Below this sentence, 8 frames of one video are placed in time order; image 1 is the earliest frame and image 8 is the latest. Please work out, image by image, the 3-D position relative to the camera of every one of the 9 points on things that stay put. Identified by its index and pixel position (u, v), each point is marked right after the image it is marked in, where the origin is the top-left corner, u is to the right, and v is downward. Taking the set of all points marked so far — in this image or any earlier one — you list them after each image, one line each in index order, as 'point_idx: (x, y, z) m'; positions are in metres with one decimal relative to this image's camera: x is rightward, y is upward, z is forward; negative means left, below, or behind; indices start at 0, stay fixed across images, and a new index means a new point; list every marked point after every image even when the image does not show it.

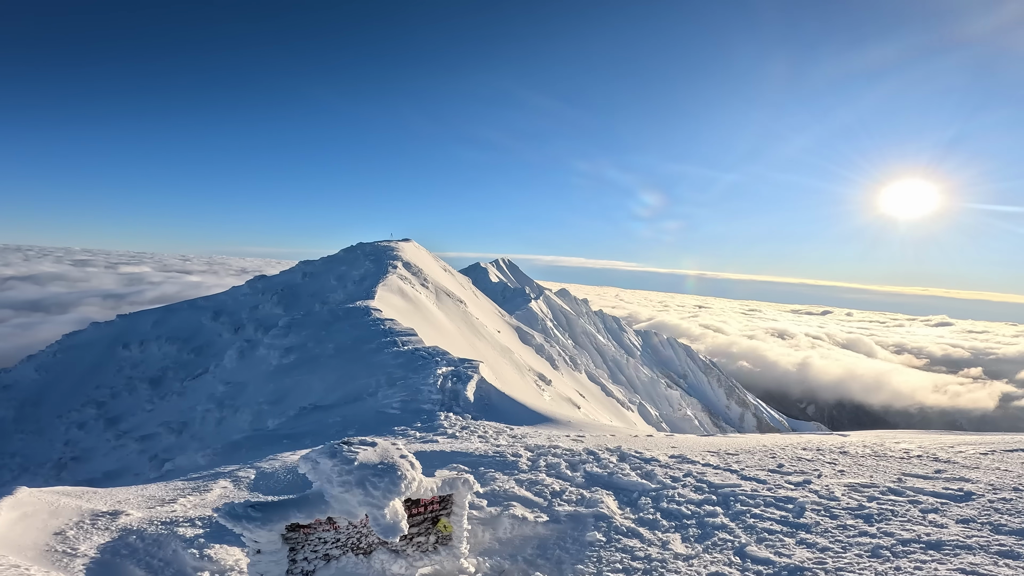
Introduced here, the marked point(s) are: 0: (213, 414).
0: (-12.0, -5.0, +18.6) m
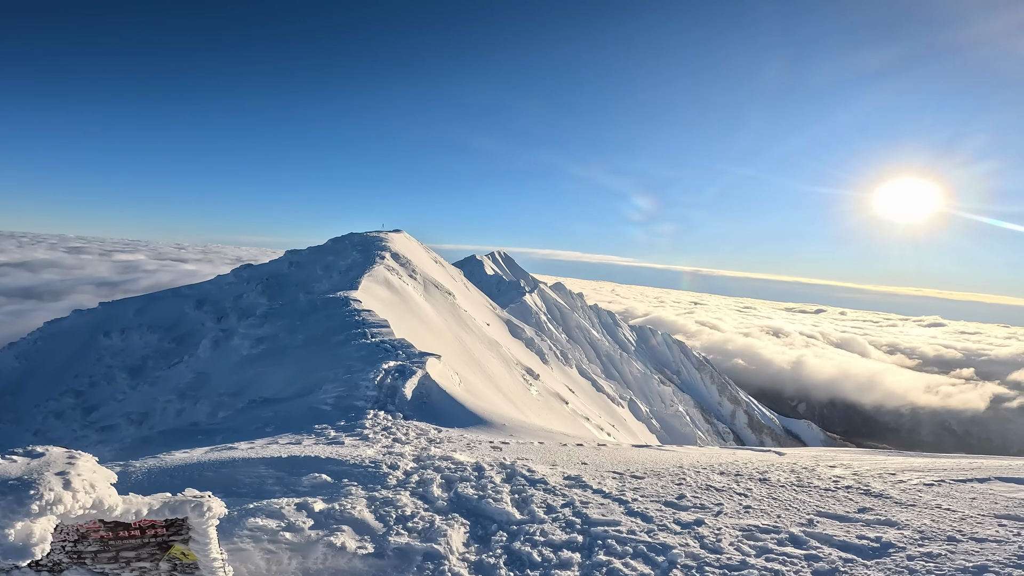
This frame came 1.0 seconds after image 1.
0: (-13.1, -4.5, +17.9) m
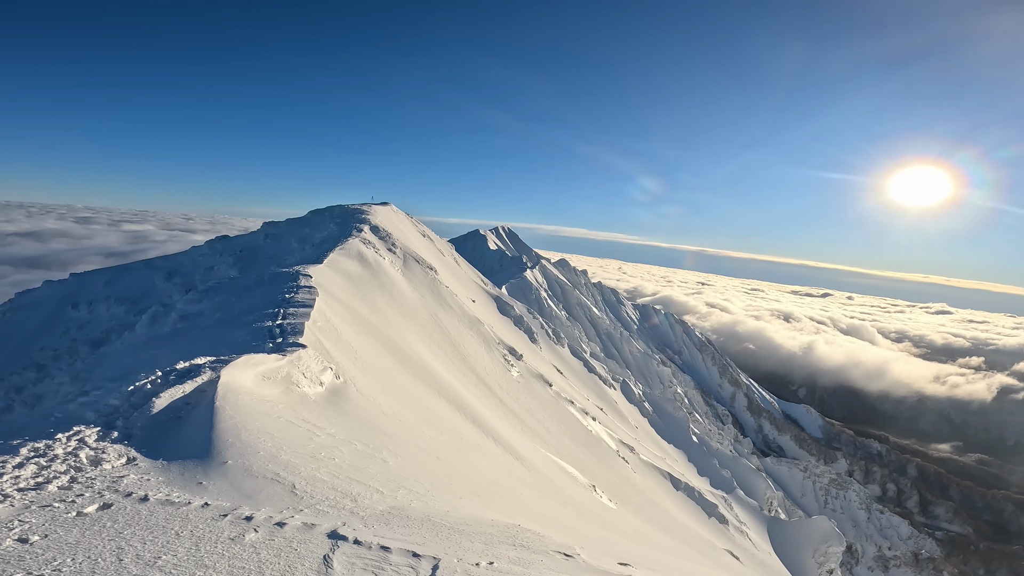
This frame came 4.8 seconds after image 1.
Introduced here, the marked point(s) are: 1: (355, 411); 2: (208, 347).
0: (-15.6, -3.5, +16.2) m
1: (-4.5, -3.3, +12.9) m
2: (-9.0, -1.7, +13.8) m
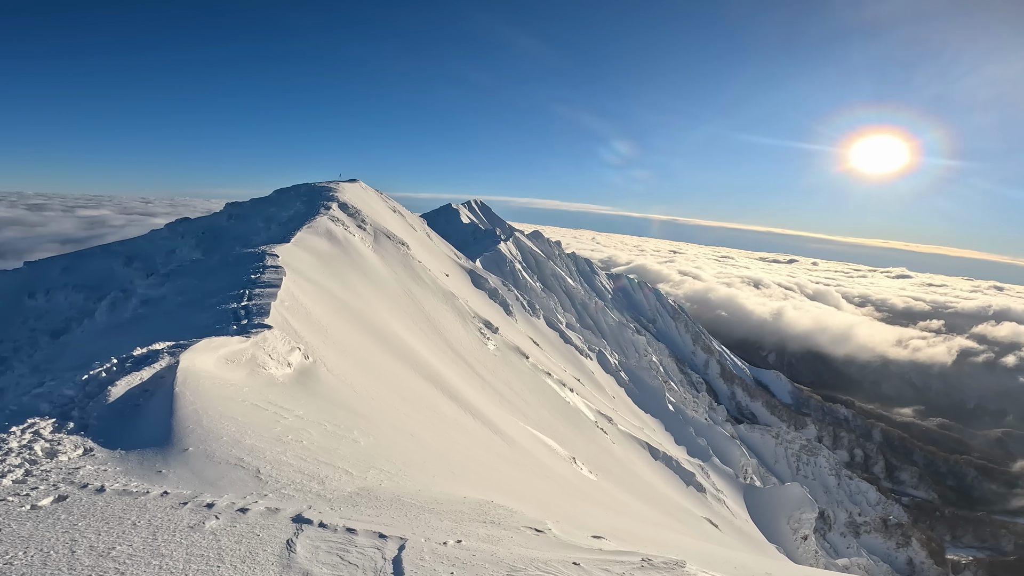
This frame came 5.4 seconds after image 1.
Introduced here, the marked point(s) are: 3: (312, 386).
0: (-16.4, -3.1, +15.4) m
1: (-5.1, -2.8, +12.6) m
2: (-9.7, -1.2, +13.3) m
3: (-5.4, -2.6, +12.6) m
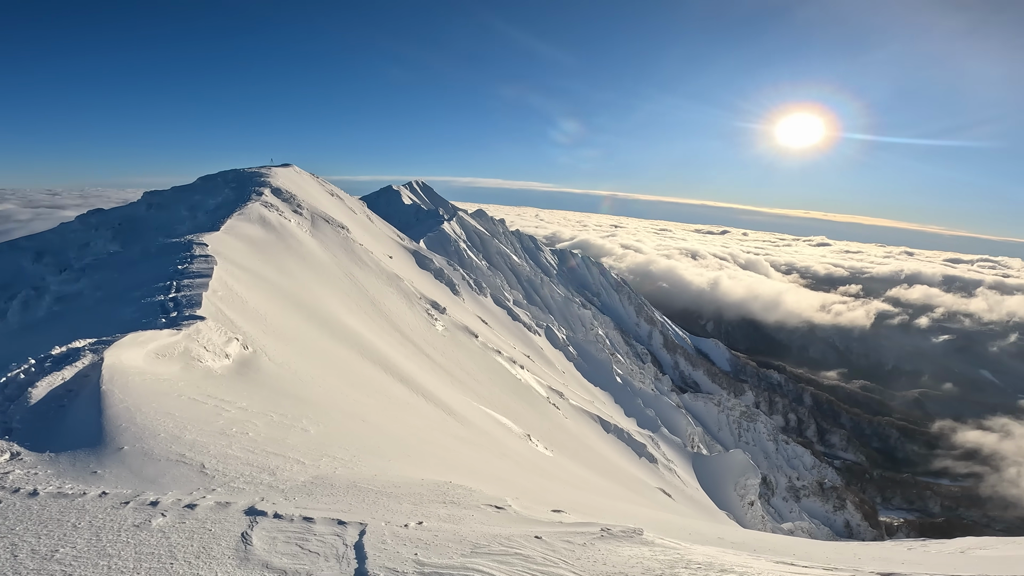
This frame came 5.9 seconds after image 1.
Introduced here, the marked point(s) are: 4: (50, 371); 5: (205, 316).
0: (-17.8, -3.2, +13.8) m
1: (-6.4, -2.5, +12.2) m
2: (-11.1, -1.1, +12.3) m
3: (-6.7, -2.3, +12.1) m
4: (-10.0, -1.9, +10.1) m
5: (-8.6, -0.8, +13.0) m
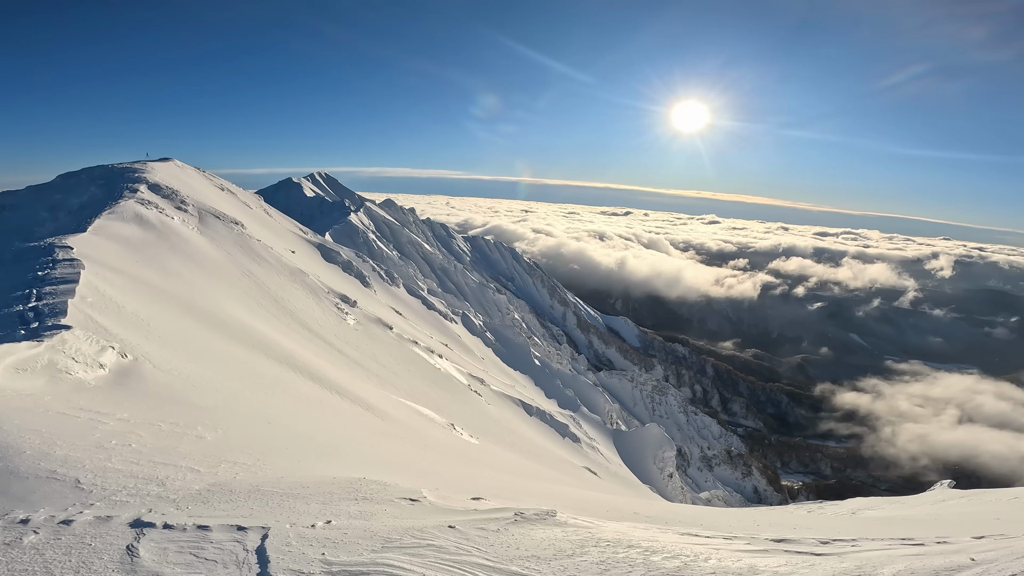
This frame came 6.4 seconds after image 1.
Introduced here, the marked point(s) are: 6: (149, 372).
0: (-20.0, -3.8, +11.3) m
1: (-8.4, -2.5, +11.3) m
2: (-13.2, -1.4, +10.7) m
3: (-8.7, -2.4, +11.1) m
4: (-11.8, -2.2, +8.7) m
5: (-10.8, -0.9, +11.8) m
6: (-8.9, -2.2, +11.8) m
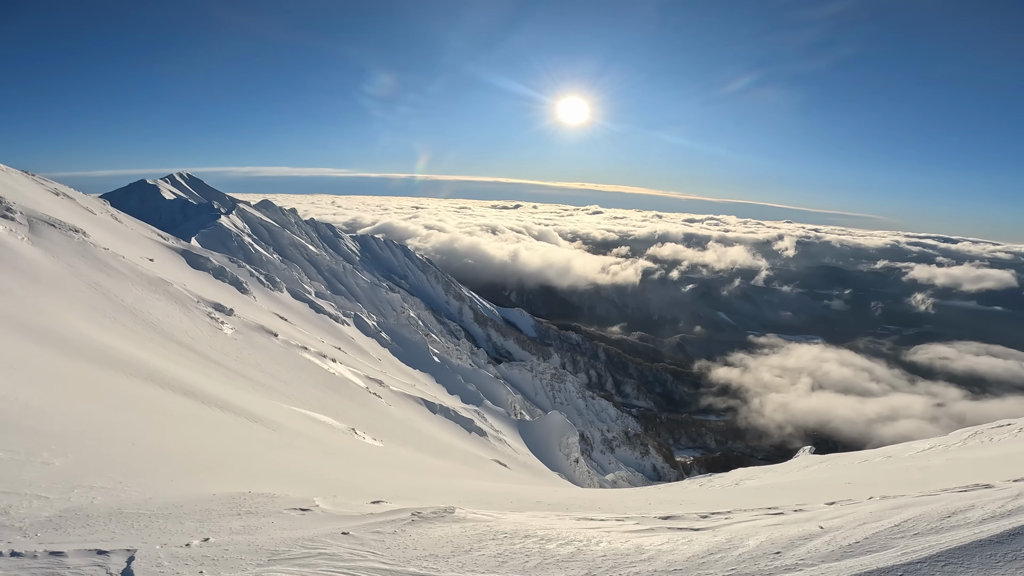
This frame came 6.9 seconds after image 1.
0: (-22.5, -4.7, +9.5) m
1: (-11.1, -2.9, +10.4) m
2: (-15.8, -2.0, +9.4) m
3: (-11.4, -2.8, +10.2) m
4: (-14.2, -2.7, +7.5) m
5: (-13.6, -1.4, +10.7) m
6: (-11.7, -2.6, +10.9) m
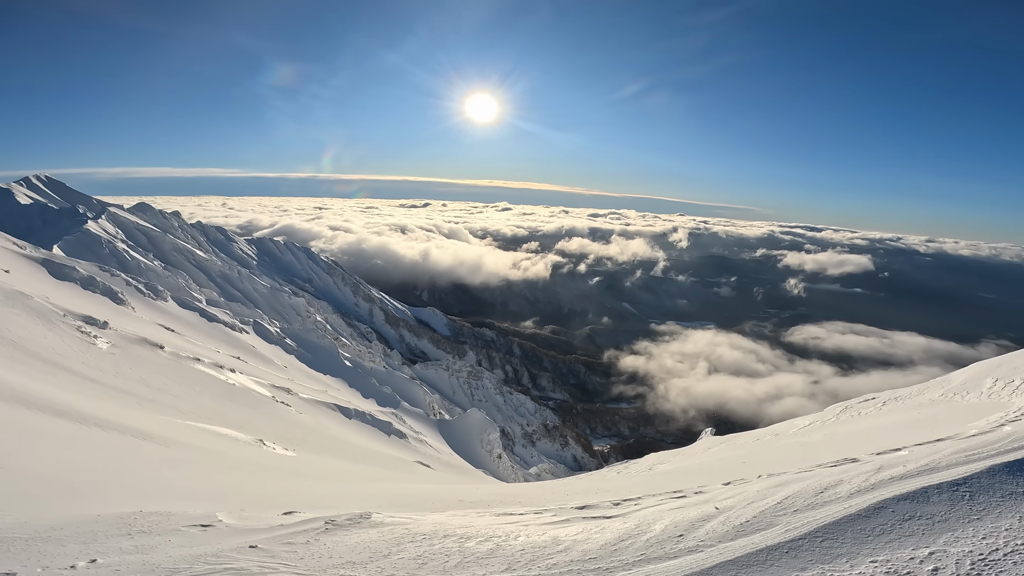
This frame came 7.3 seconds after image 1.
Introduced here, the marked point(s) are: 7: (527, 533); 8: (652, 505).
0: (-24.4, -5.5, +7.5) m
1: (-13.1, -3.3, +9.4) m
2: (-17.8, -2.6, +8.0) m
3: (-13.4, -3.2, +9.2) m
4: (-16.0, -3.2, +6.2) m
5: (-15.7, -1.9, +9.4) m
6: (-13.8, -3.0, +9.8) m
7: (+0.3, -5.9, +11.2) m
8: (+3.4, -5.2, +11.3) m
